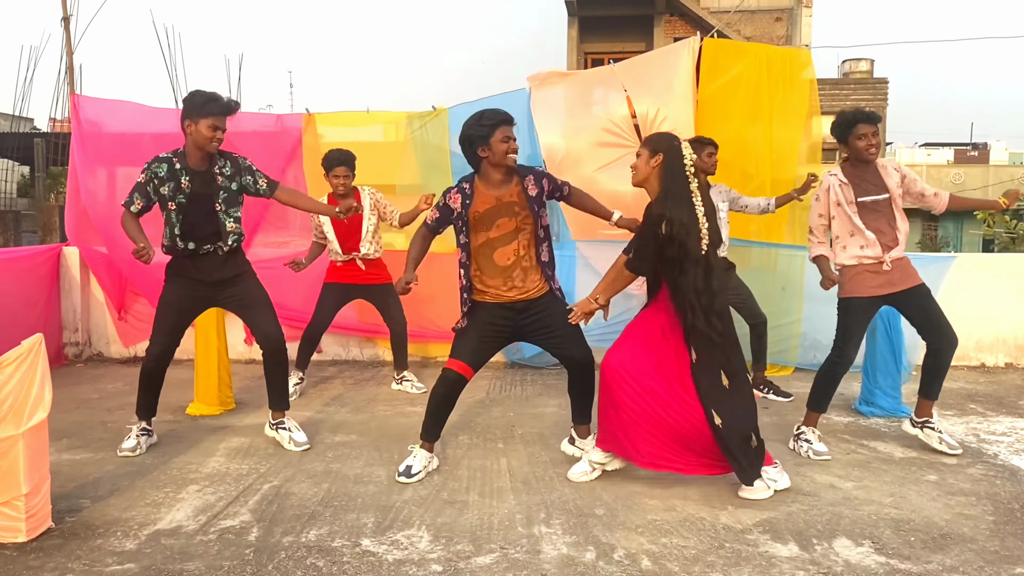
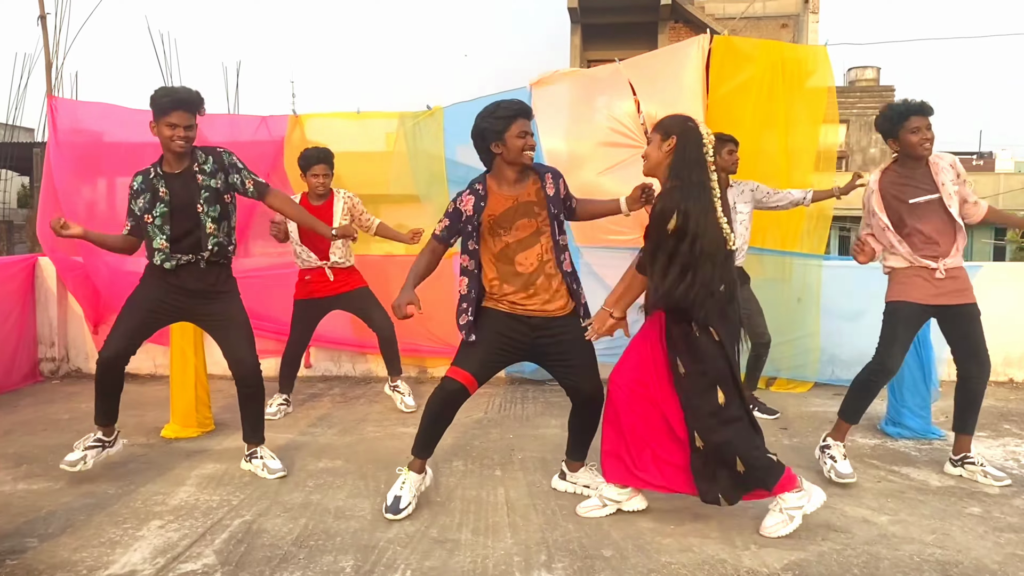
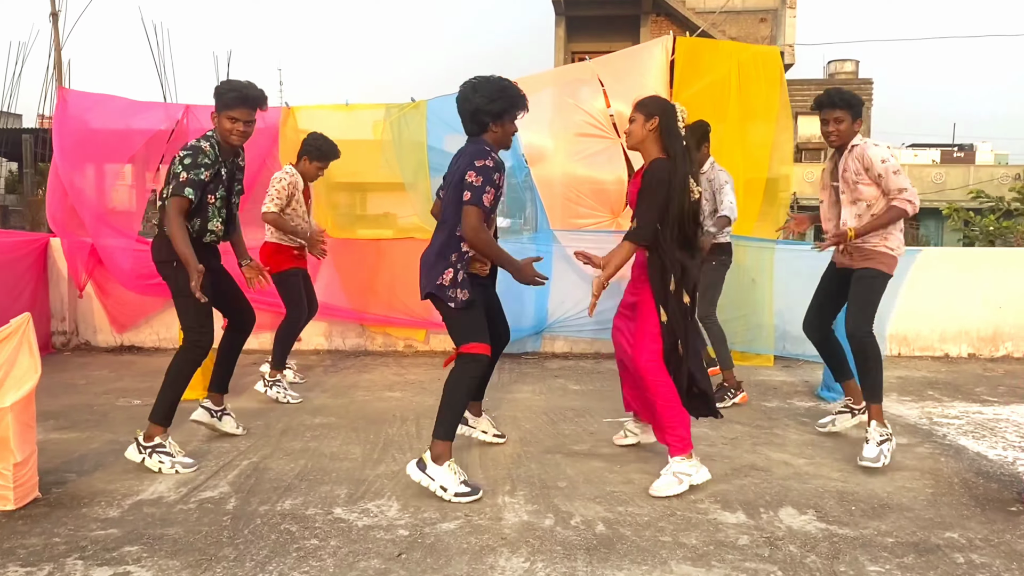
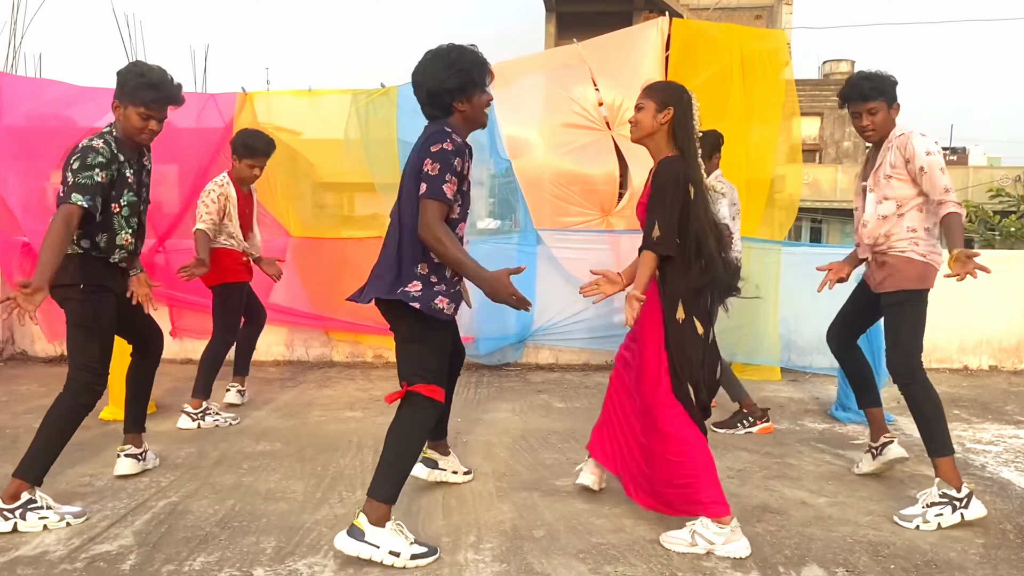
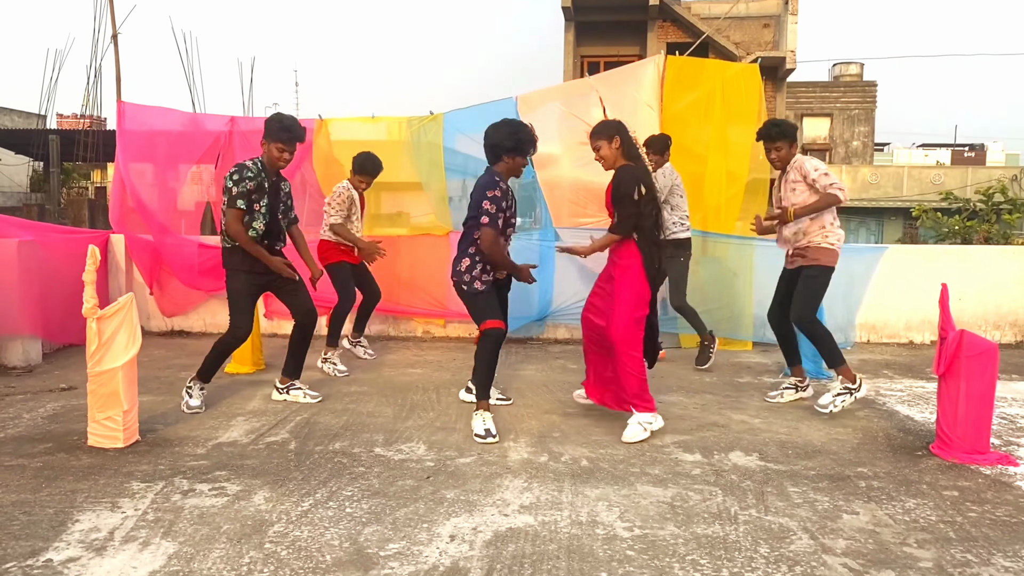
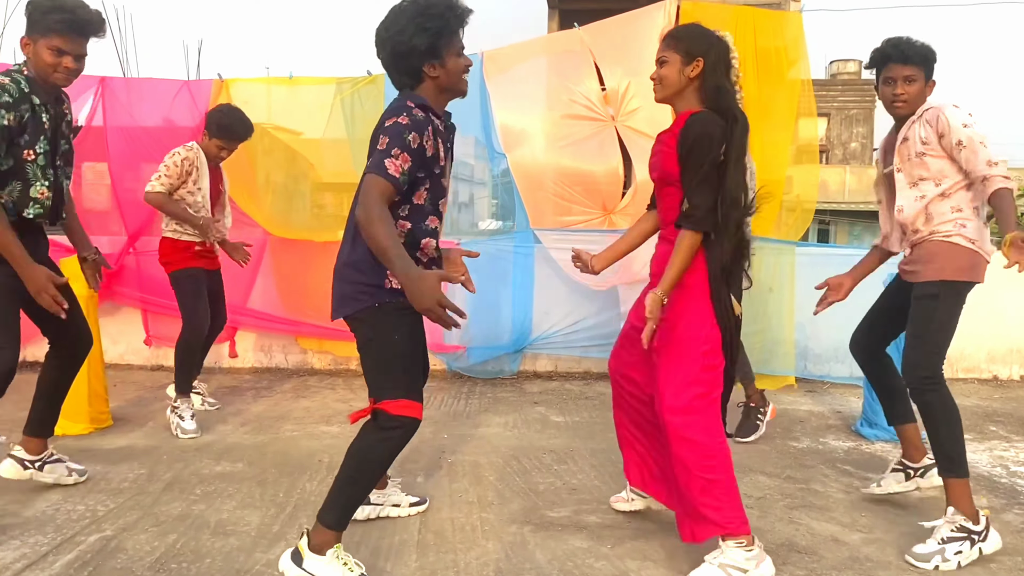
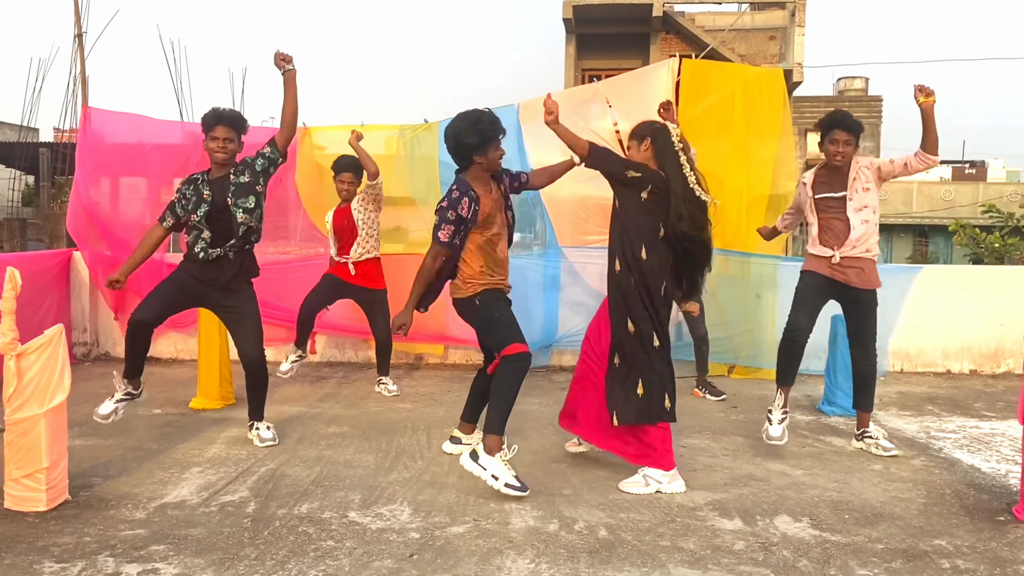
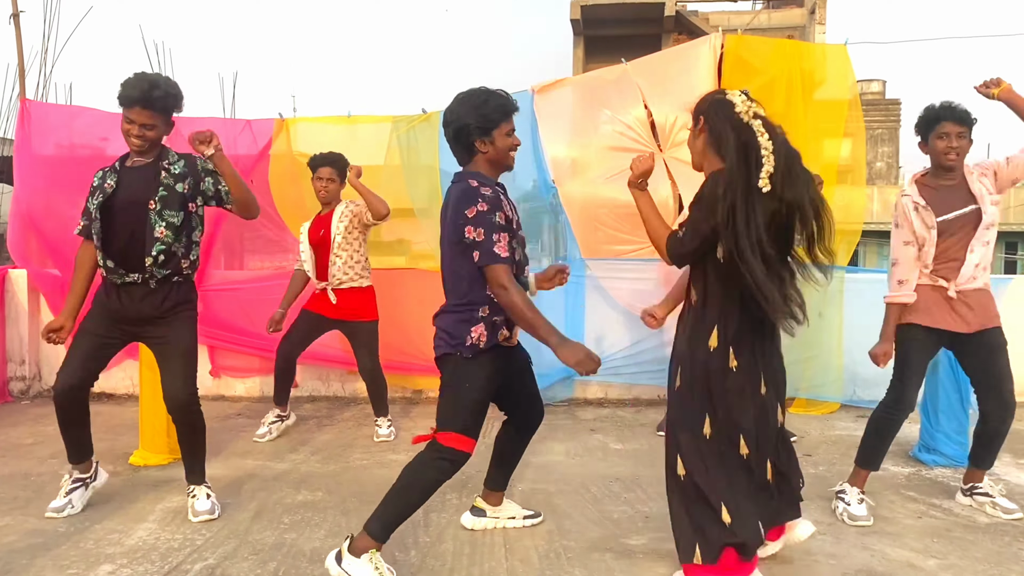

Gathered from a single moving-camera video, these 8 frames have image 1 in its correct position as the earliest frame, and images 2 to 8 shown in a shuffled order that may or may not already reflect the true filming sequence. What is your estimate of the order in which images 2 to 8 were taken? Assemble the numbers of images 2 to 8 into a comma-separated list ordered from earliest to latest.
2, 8, 7, 5, 3, 4, 6
